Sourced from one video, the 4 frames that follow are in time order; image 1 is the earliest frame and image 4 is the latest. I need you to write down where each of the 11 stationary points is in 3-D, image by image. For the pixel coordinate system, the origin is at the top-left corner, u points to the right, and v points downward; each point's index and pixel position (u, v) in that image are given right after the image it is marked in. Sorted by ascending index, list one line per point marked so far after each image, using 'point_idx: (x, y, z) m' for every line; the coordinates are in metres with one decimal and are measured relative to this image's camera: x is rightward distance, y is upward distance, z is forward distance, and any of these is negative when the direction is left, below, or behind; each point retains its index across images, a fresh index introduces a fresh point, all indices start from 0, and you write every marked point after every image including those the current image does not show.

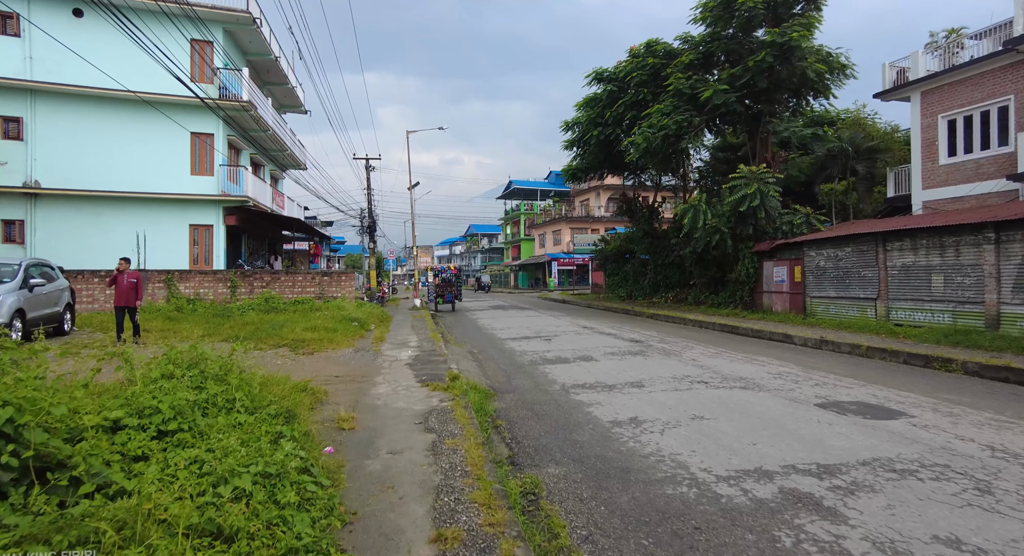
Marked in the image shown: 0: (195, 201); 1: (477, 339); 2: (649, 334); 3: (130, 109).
0: (-10.6, +2.6, +17.3) m
1: (-0.8, -1.4, +11.5) m
2: (+3.1, -1.3, +11.6) m
3: (-12.2, +5.4, +16.5) m
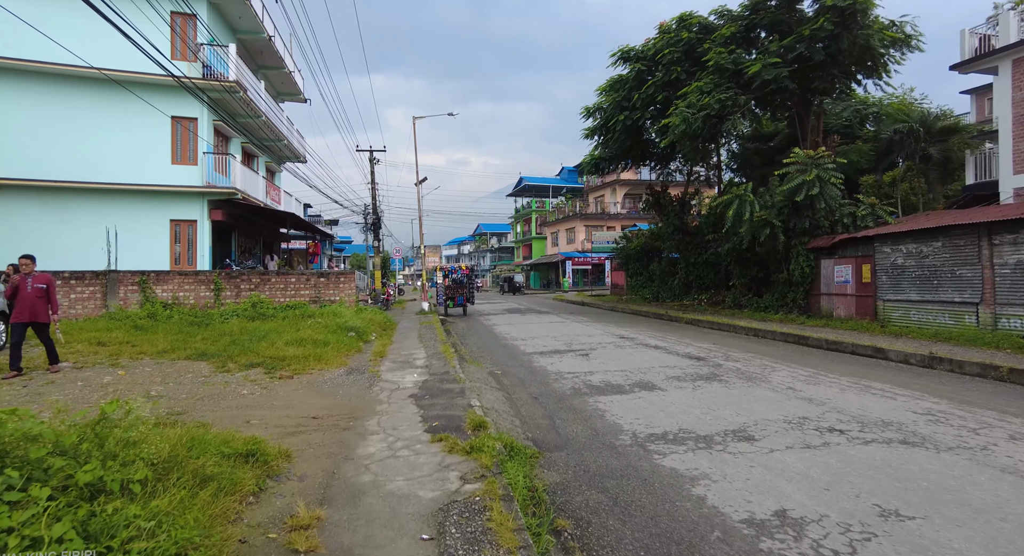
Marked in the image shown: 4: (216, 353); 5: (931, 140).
0: (-10.0, +2.5, +15.4) m
1: (-0.2, -1.4, +9.5) m
2: (+3.6, -1.3, +9.5) m
3: (-11.7, +5.3, +14.7) m
4: (-4.9, -1.2, +8.6) m
5: (+11.9, +3.9, +14.7) m
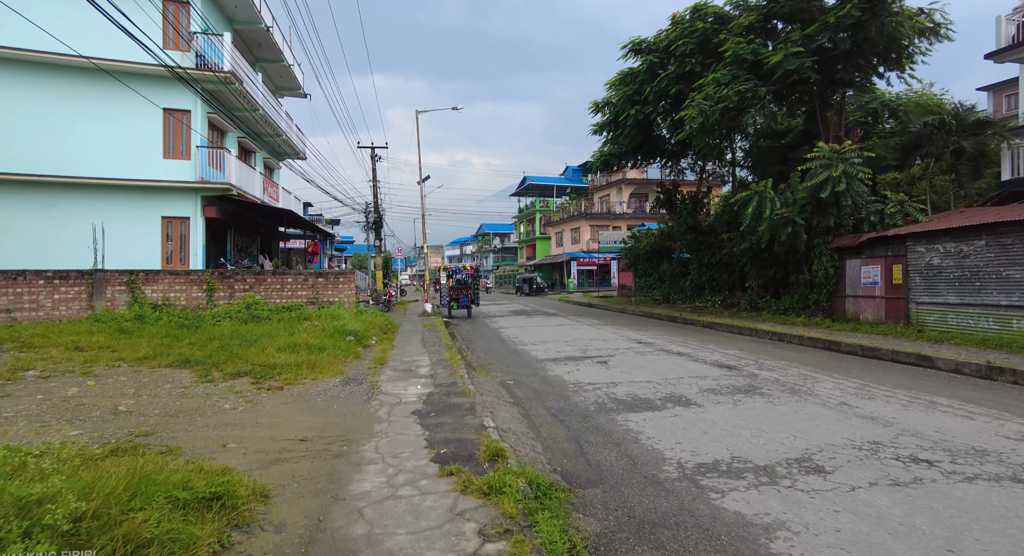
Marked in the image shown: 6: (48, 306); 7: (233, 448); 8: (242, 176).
0: (-9.8, +2.5, +14.7) m
1: (-0.1, -1.4, +8.8) m
2: (+3.8, -1.3, +8.8) m
3: (-11.4, +5.4, +14.0) m
4: (-4.7, -1.2, +7.8) m
5: (+12.2, +3.9, +13.9) m
6: (-11.1, -0.7, +12.3) m
7: (-2.3, -1.4, +4.3) m
8: (-8.7, +3.3, +16.7) m
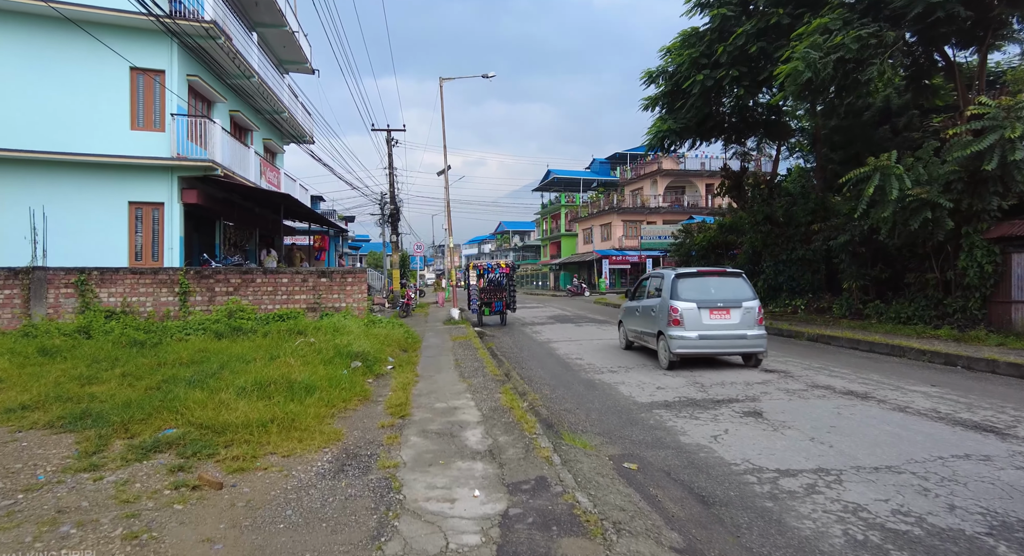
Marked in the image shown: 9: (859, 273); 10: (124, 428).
0: (-8.6, +2.5, +11.8) m
1: (+0.9, -1.4, +5.6) m
2: (+4.8, -1.3, +5.5) m
3: (-10.3, +5.4, +11.2) m
4: (-3.8, -1.2, +4.8) m
5: (+13.3, +3.9, +10.4) m
6: (-10.0, -0.7, +9.5) m
7: (-1.5, -1.4, +1.2) m
8: (-7.5, +3.3, +13.8) m
9: (+9.7, +0.1, +14.2) m
10: (-3.3, -1.3, +4.5) m
